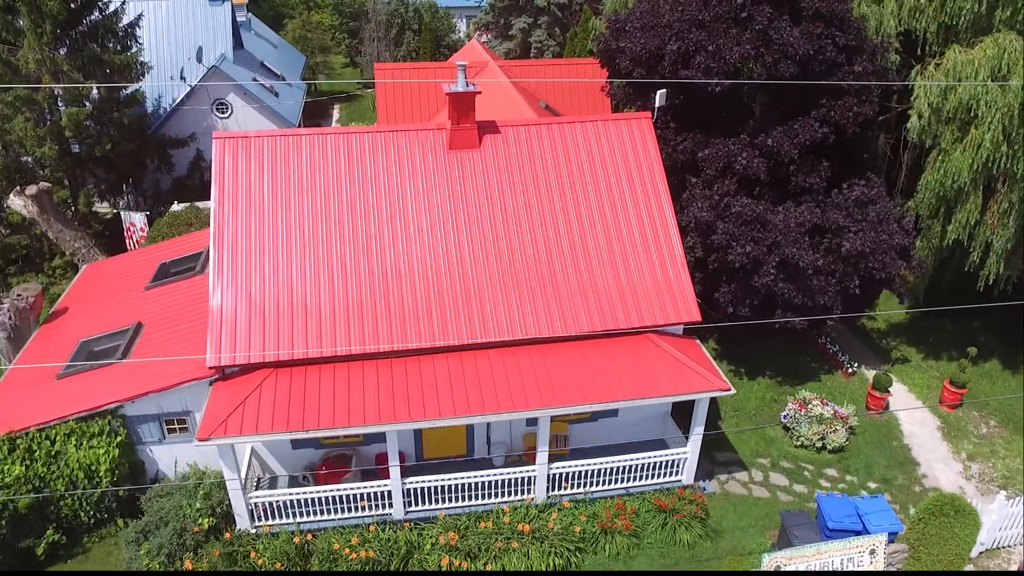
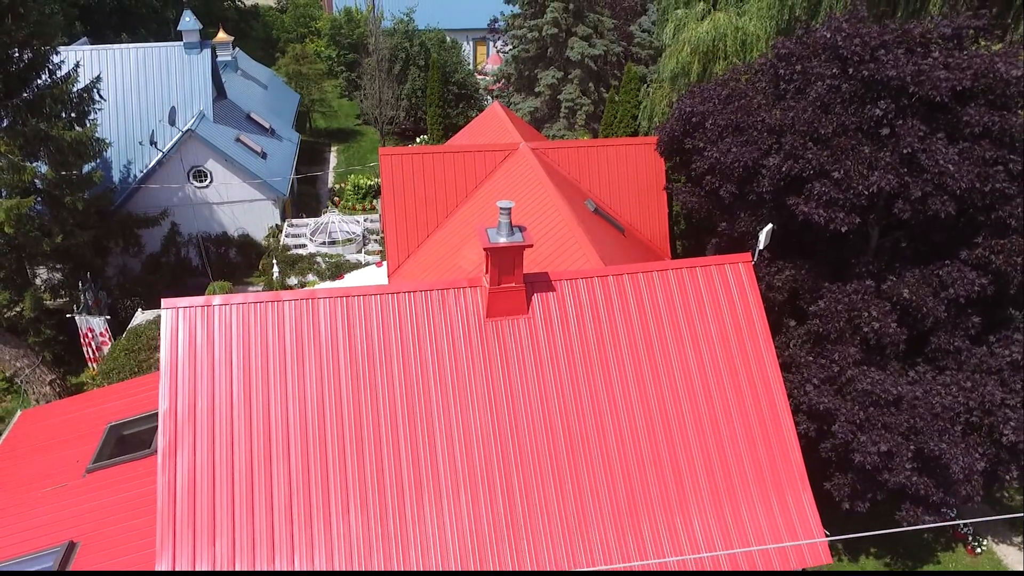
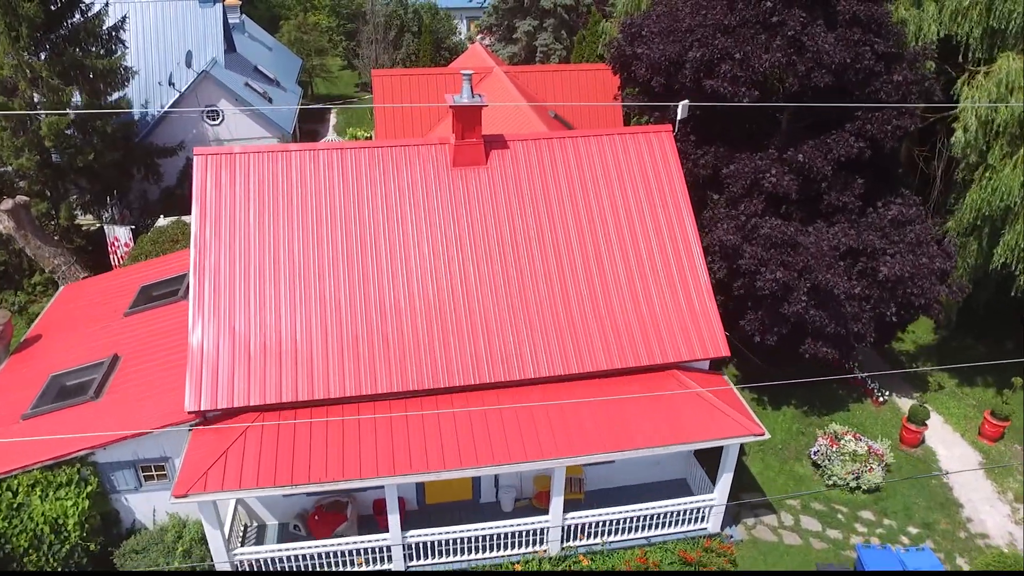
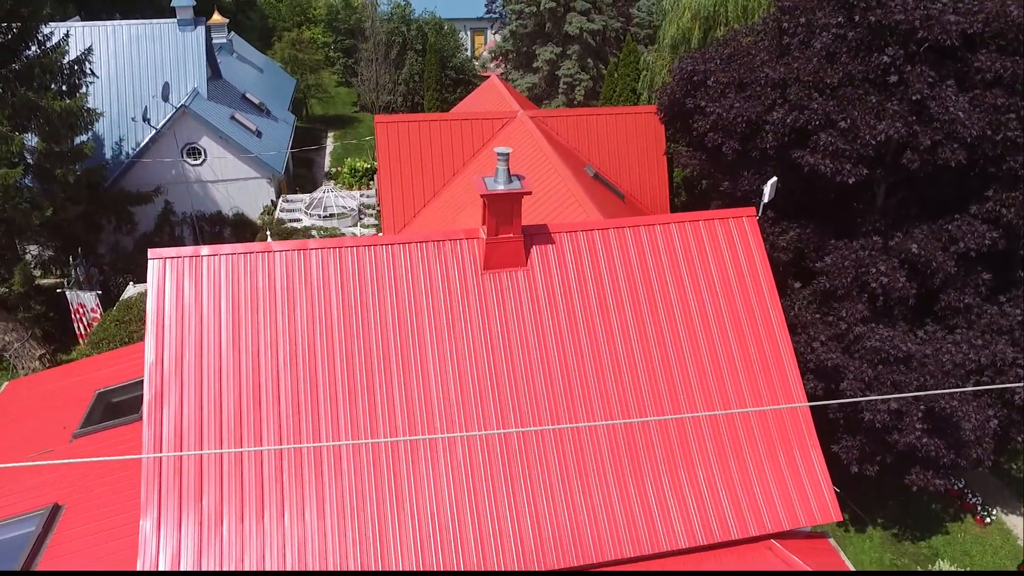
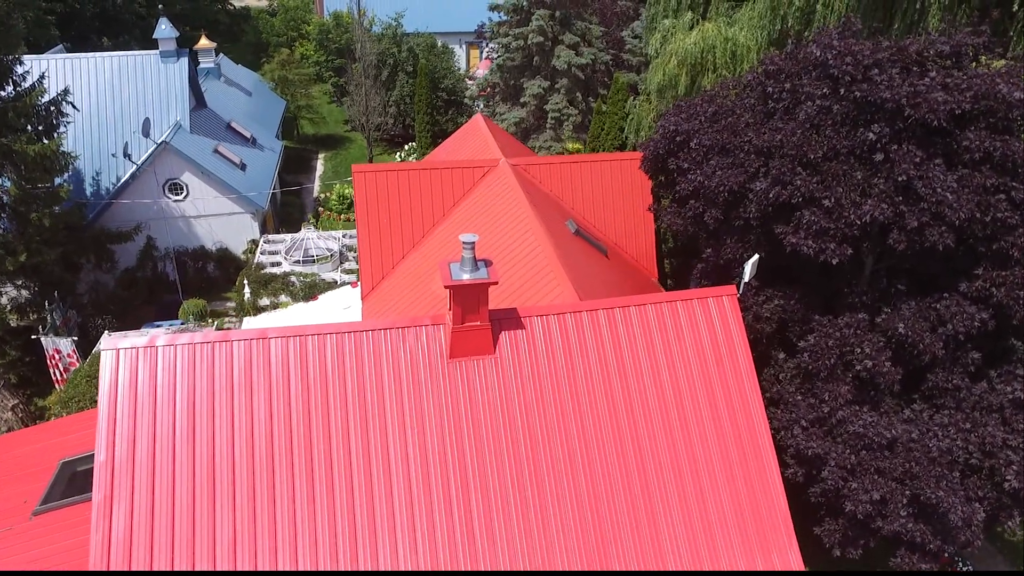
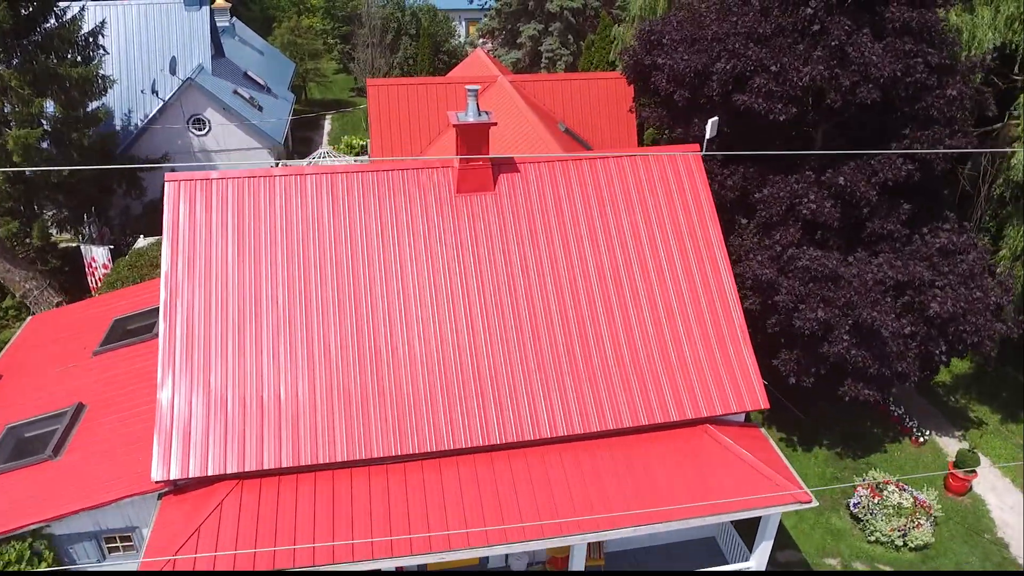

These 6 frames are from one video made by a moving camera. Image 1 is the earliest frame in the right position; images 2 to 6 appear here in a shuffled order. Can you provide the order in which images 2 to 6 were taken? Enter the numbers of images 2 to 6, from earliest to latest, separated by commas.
3, 6, 4, 2, 5
